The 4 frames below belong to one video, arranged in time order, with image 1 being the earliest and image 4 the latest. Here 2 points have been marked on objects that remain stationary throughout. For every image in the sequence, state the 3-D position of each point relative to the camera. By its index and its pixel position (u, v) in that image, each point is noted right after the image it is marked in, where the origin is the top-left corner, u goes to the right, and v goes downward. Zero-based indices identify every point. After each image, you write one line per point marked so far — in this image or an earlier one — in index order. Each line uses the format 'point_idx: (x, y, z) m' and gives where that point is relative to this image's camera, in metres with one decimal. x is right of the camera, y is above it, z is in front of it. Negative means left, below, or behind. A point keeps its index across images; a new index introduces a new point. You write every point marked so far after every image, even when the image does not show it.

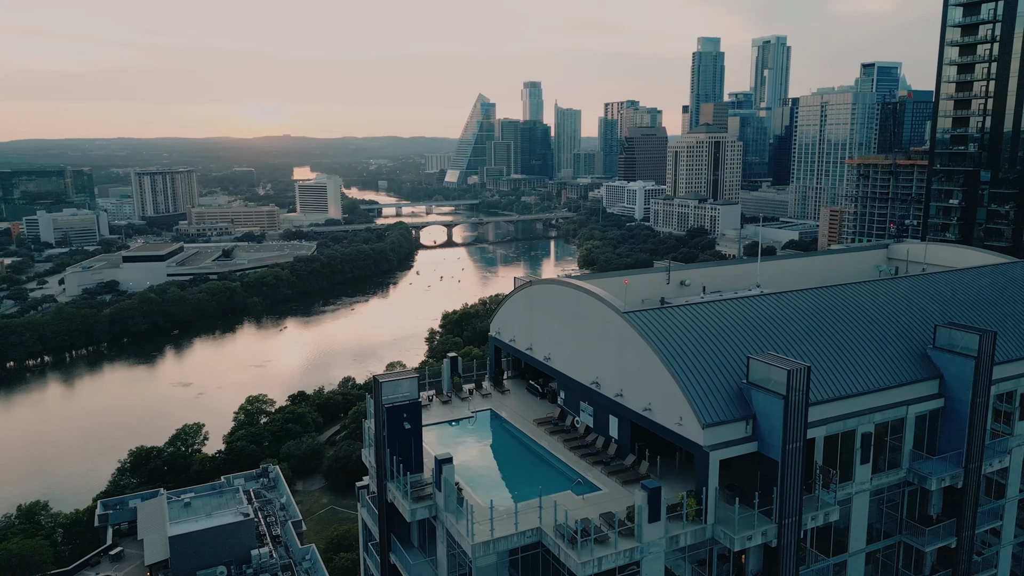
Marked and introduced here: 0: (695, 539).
0: (+2.0, -2.7, +8.1) m
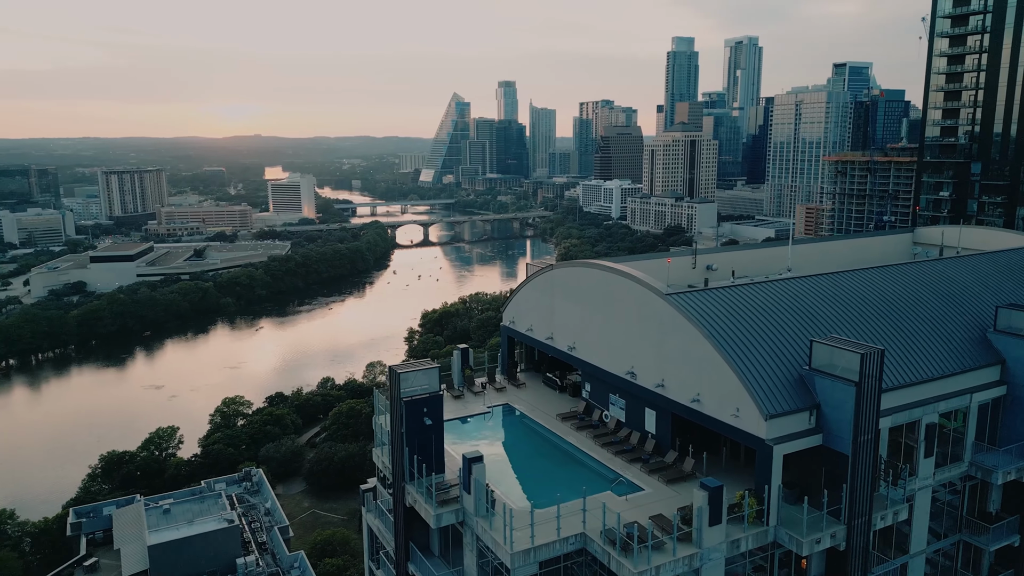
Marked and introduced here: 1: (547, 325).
0: (+2.4, -2.5, +7.3) m
1: (+0.5, -0.6, +10.9) m
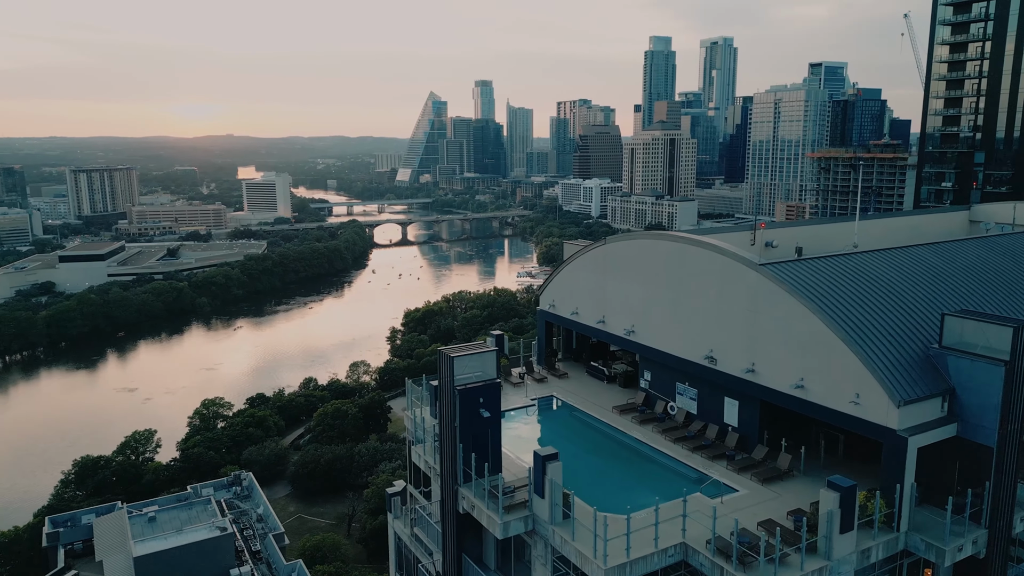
0: (+3.1, -2.2, +6.2) m
1: (+1.1, -0.3, +9.8) m
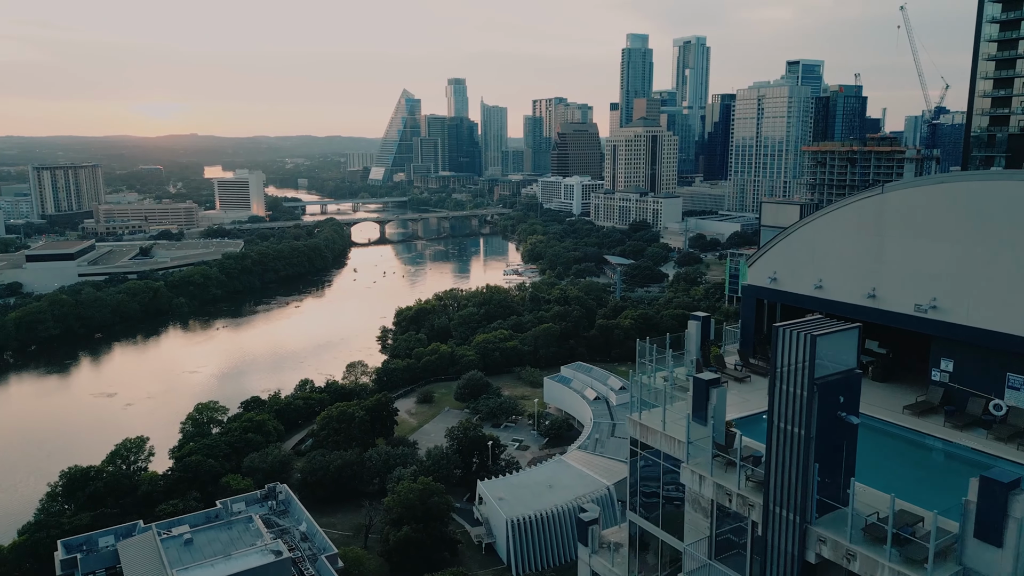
0: (+5.8, -1.8, +4.1) m
1: (+3.6, +0.1, +7.6) m
